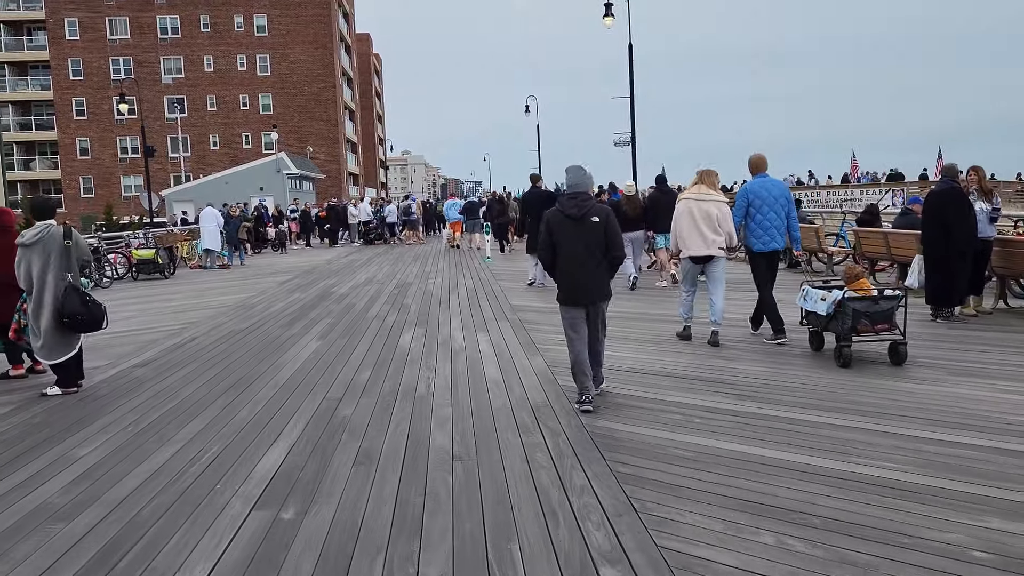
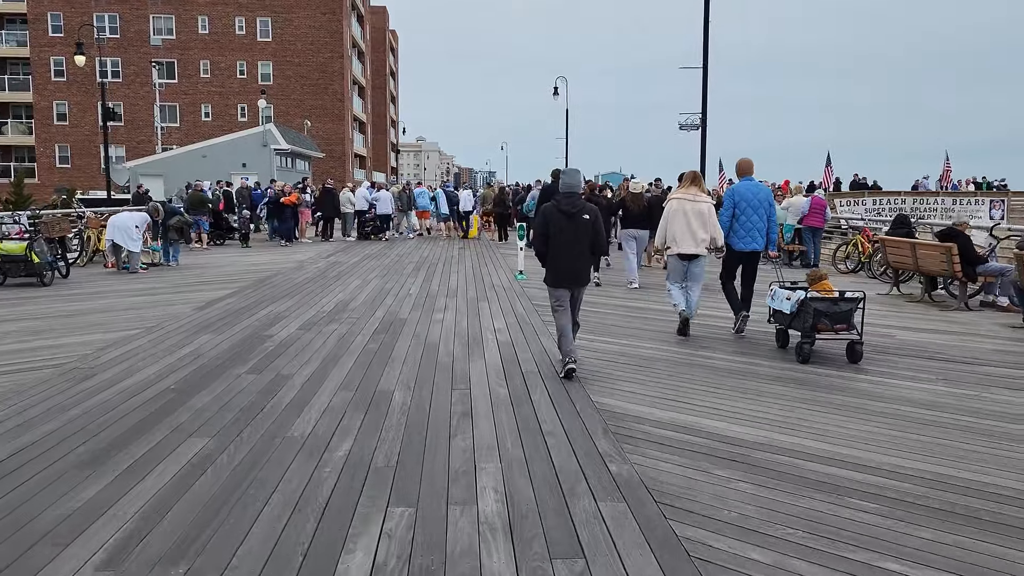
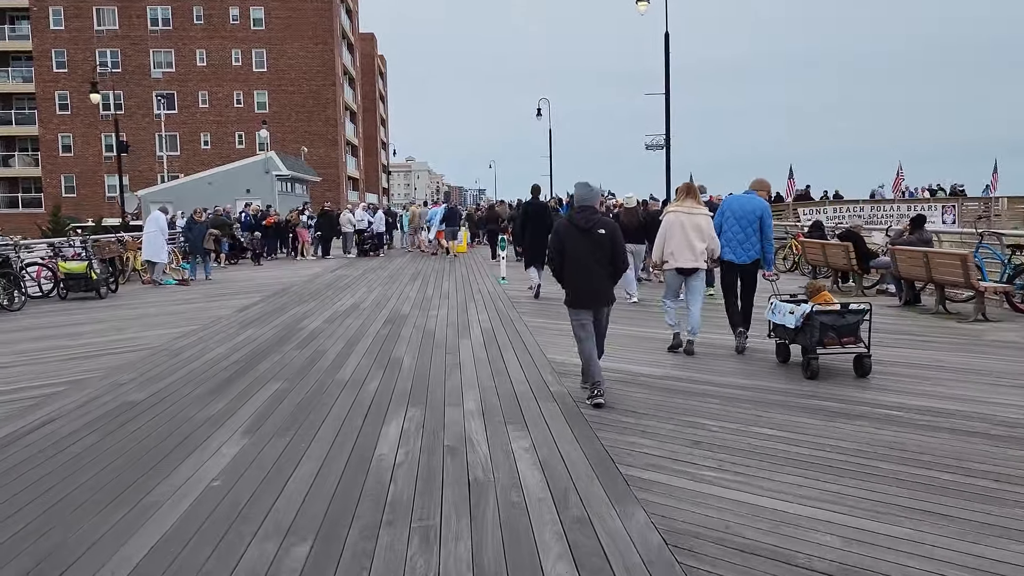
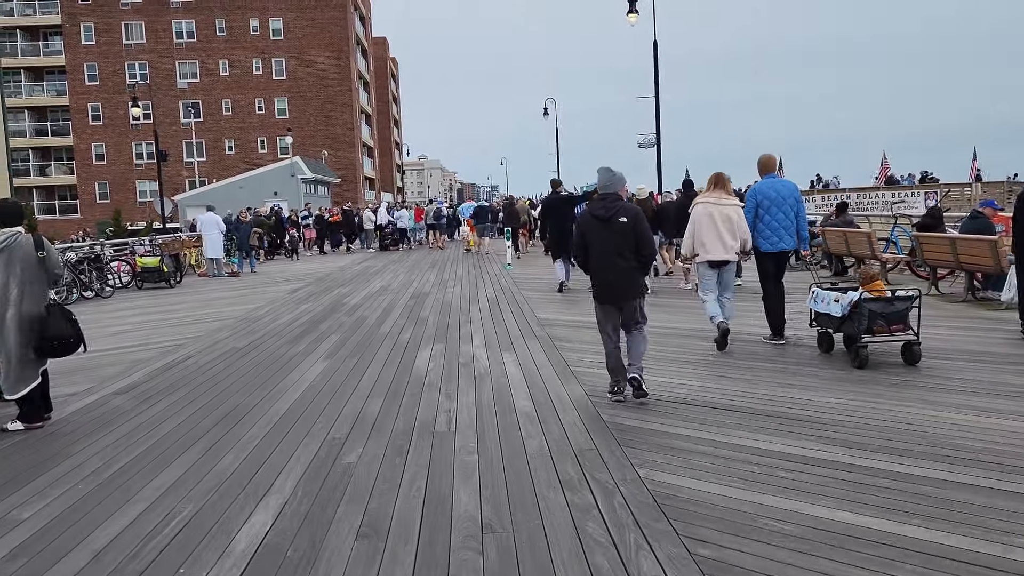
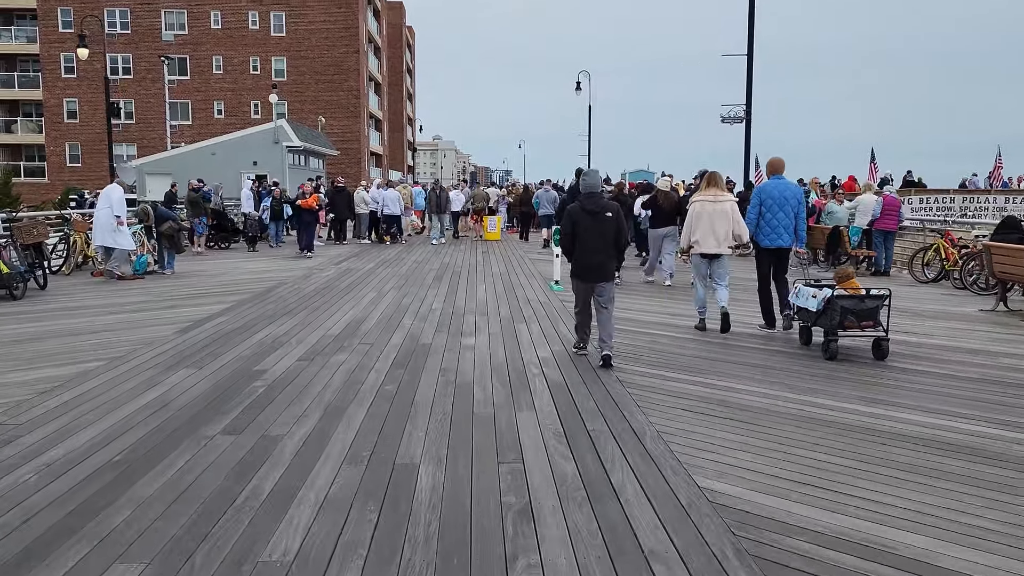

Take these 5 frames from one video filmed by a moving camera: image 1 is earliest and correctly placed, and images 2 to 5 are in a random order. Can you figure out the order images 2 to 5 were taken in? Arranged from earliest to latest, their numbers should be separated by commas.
4, 3, 2, 5
